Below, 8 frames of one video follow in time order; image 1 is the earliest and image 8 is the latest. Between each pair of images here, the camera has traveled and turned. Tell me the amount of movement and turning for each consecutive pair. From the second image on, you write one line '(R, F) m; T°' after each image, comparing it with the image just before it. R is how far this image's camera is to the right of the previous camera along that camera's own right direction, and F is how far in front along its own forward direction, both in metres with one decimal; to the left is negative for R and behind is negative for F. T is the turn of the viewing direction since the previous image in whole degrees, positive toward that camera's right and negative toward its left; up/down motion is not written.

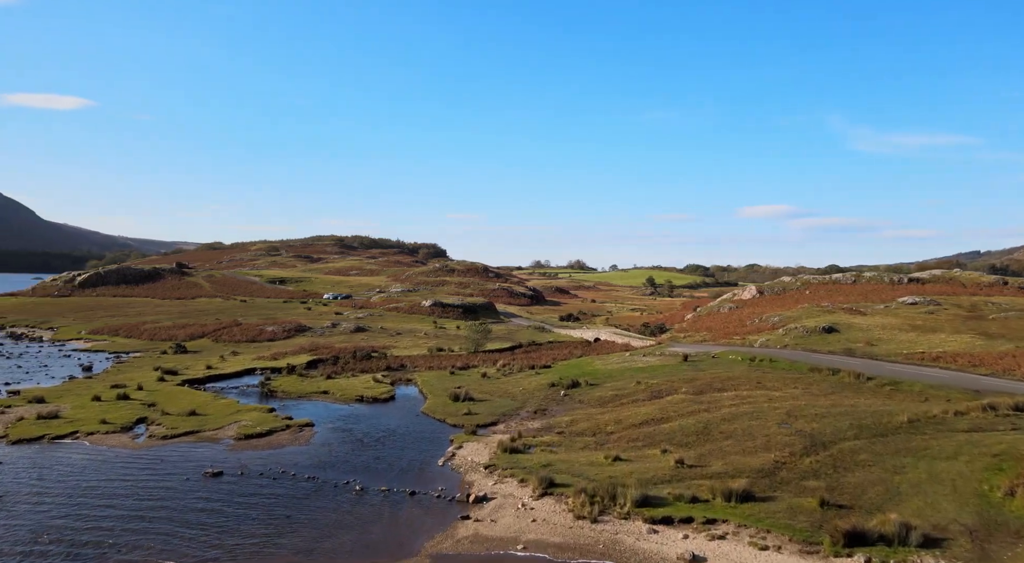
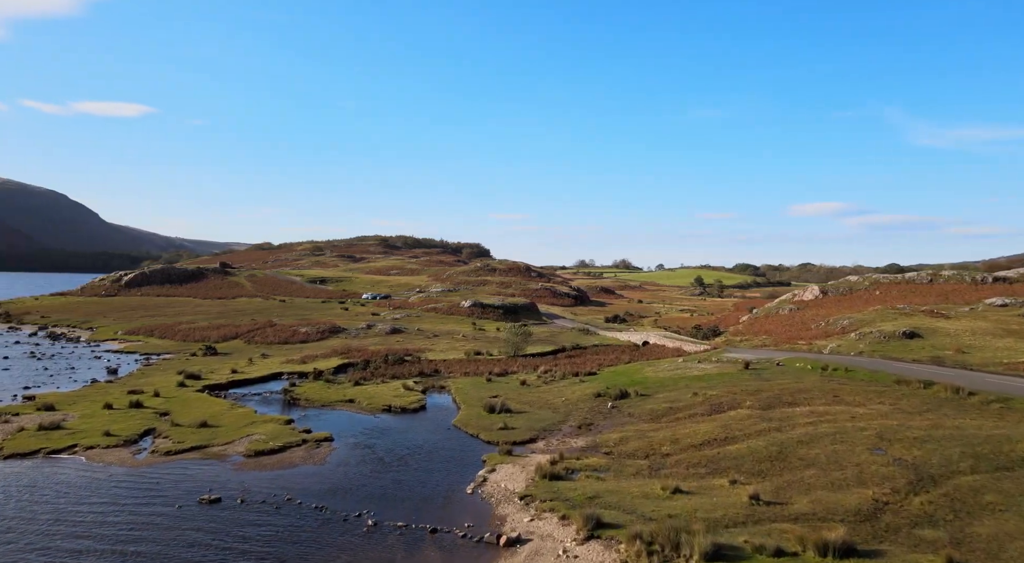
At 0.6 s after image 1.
(+0.1, +4.7) m; -3°
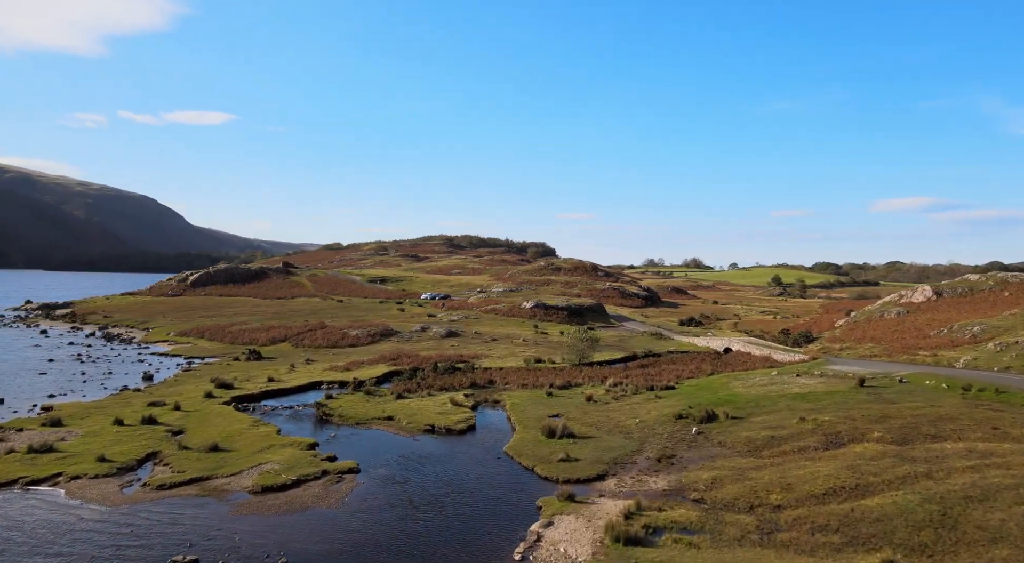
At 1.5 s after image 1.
(+0.1, +7.2) m; -5°
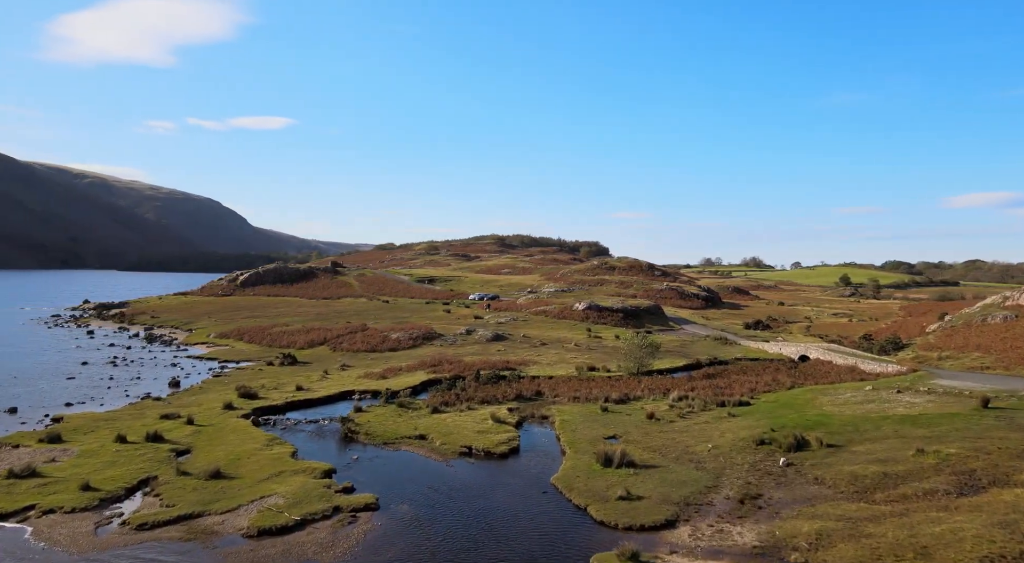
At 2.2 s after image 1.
(+0.1, +5.6) m; -4°
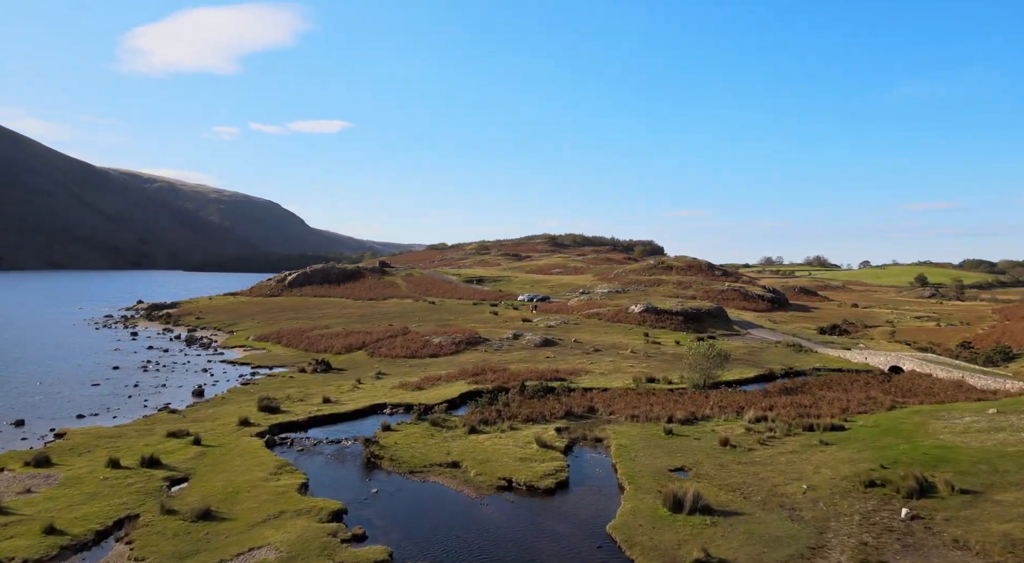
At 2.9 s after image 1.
(+0.2, +5.7) m; -4°
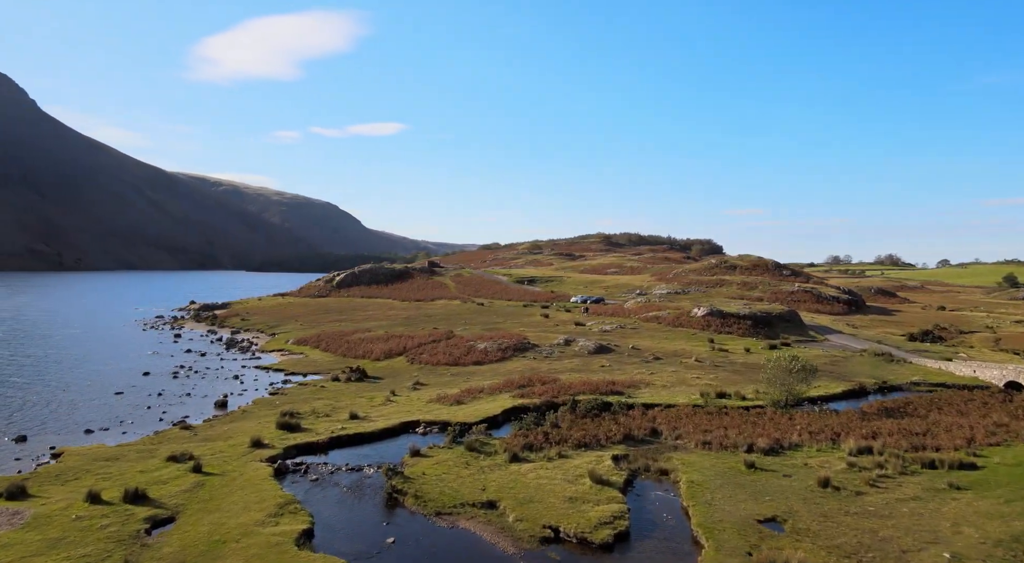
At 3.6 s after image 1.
(+0.2, +5.8) m; -4°
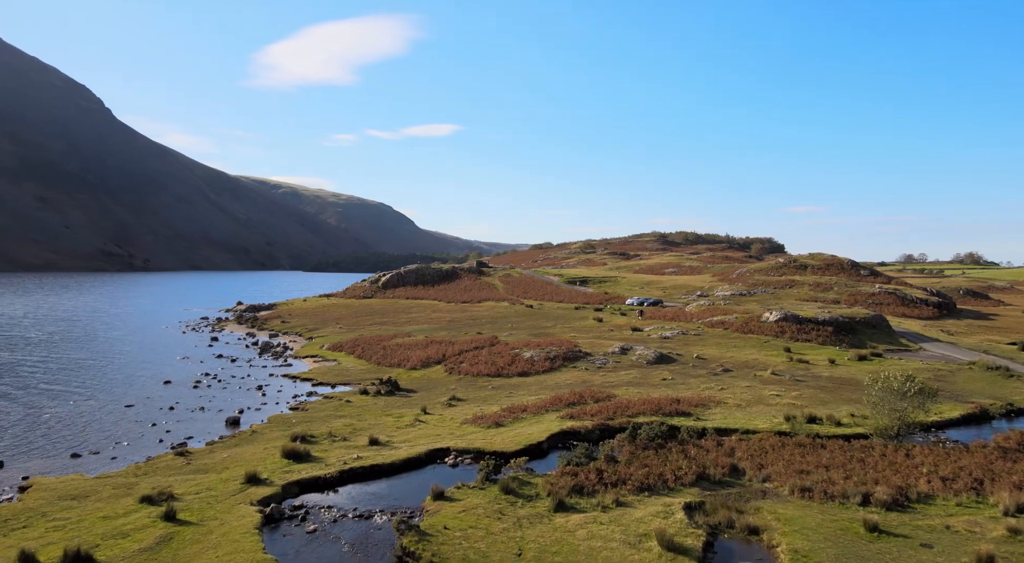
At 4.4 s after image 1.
(+0.2, +6.7) m; -4°
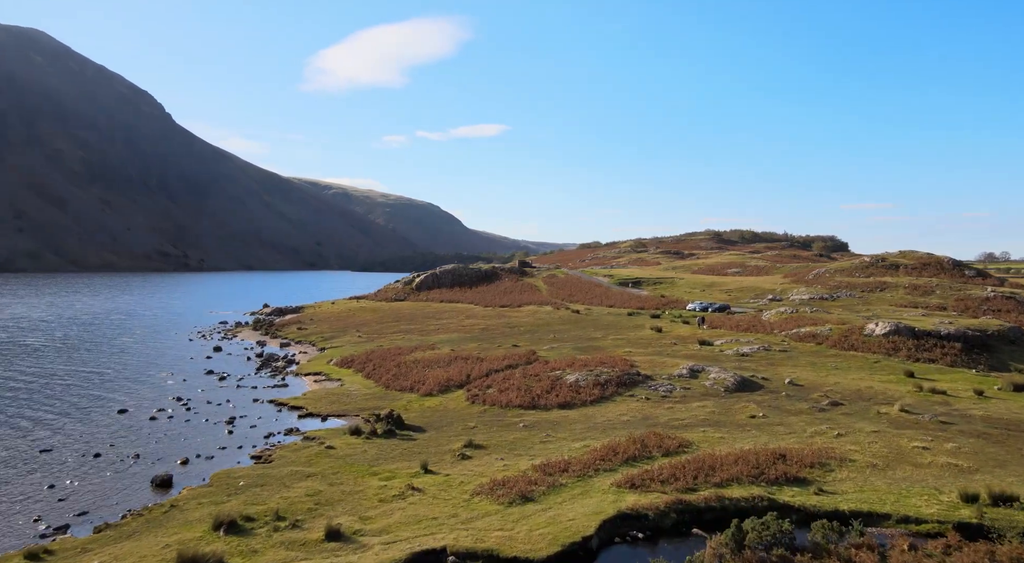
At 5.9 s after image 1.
(+0.5, +13.0) m; -4°
